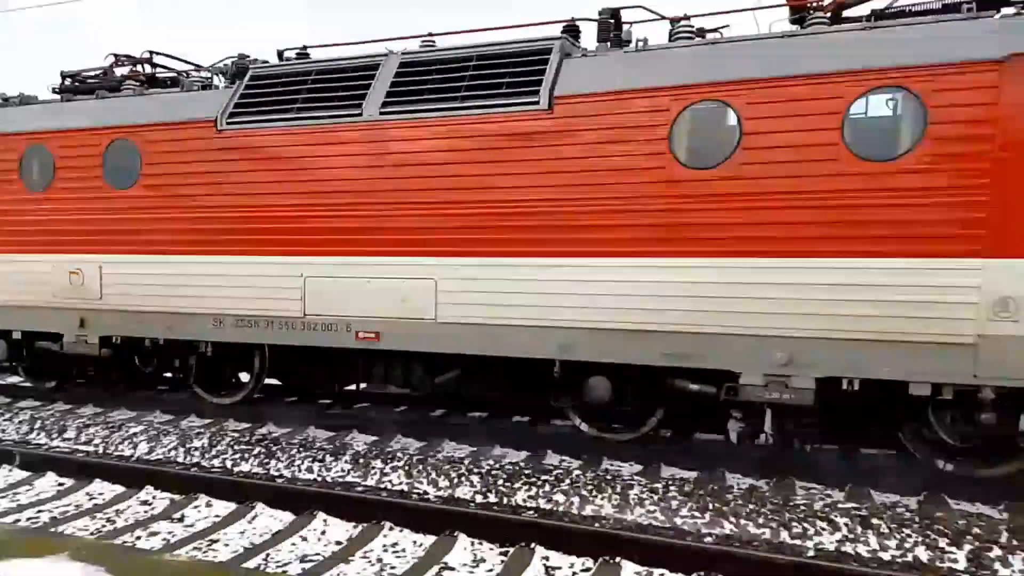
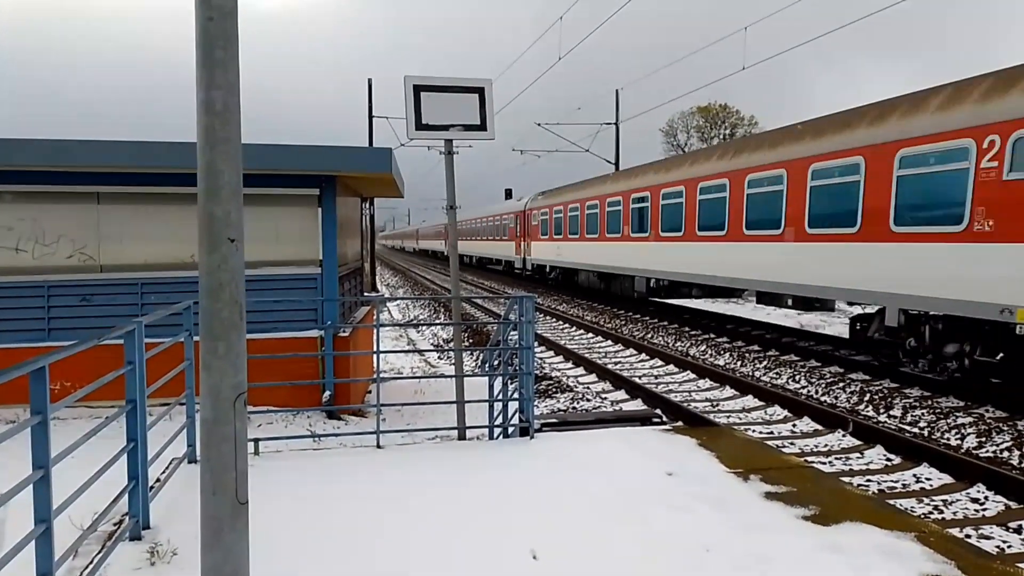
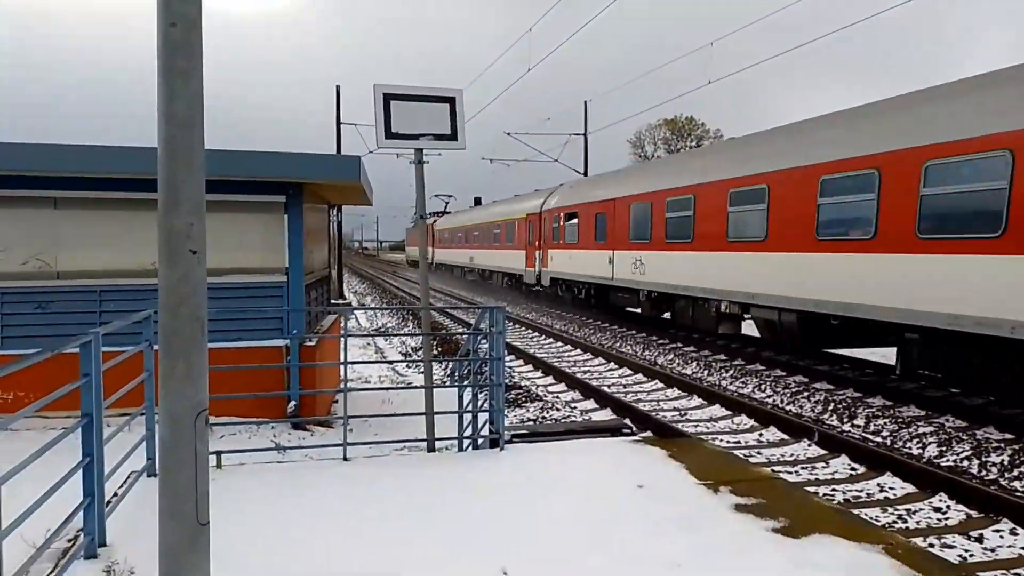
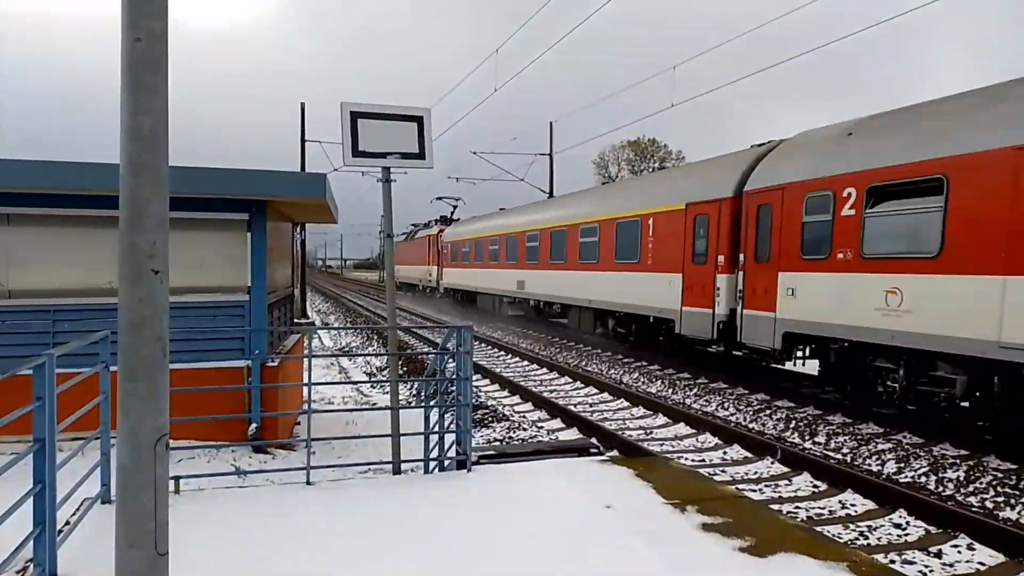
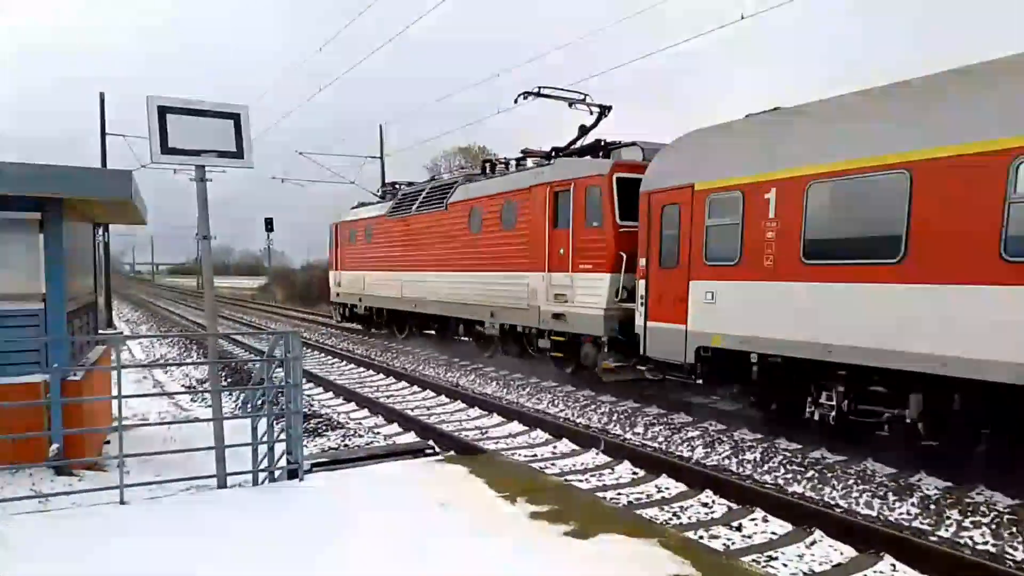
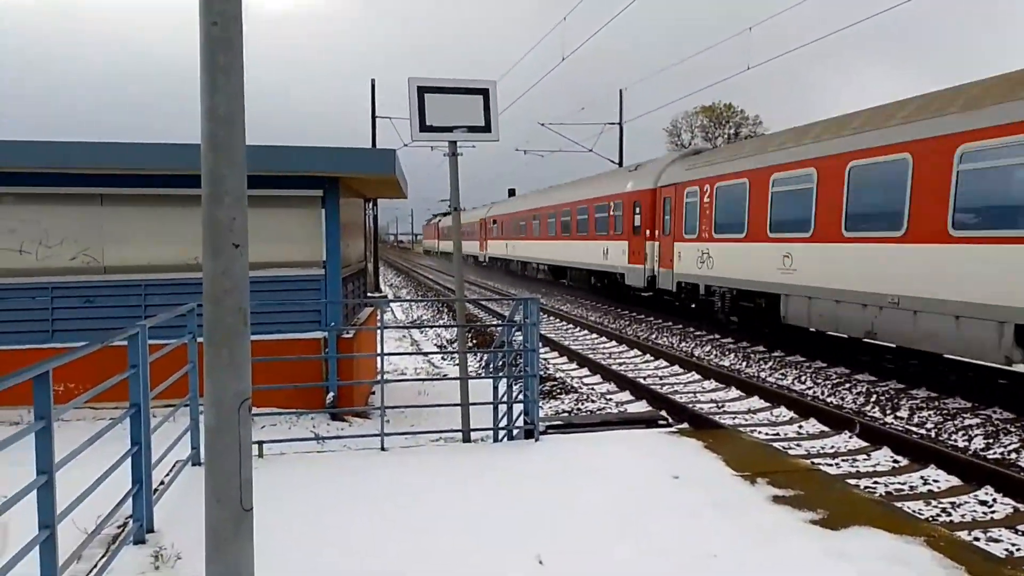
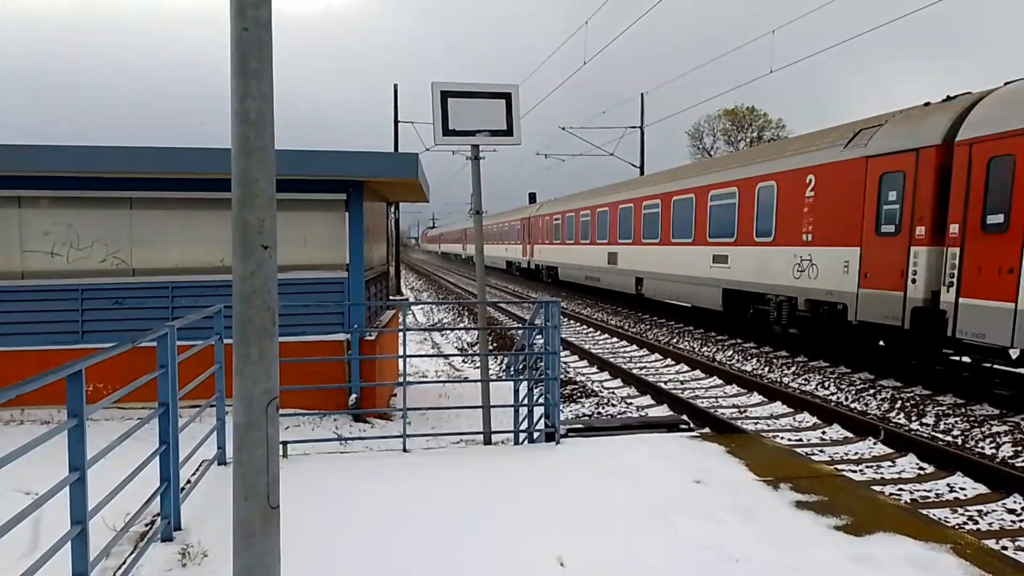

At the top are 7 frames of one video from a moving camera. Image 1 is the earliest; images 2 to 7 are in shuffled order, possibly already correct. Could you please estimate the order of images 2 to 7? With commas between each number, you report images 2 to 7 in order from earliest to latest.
5, 4, 3, 6, 7, 2
